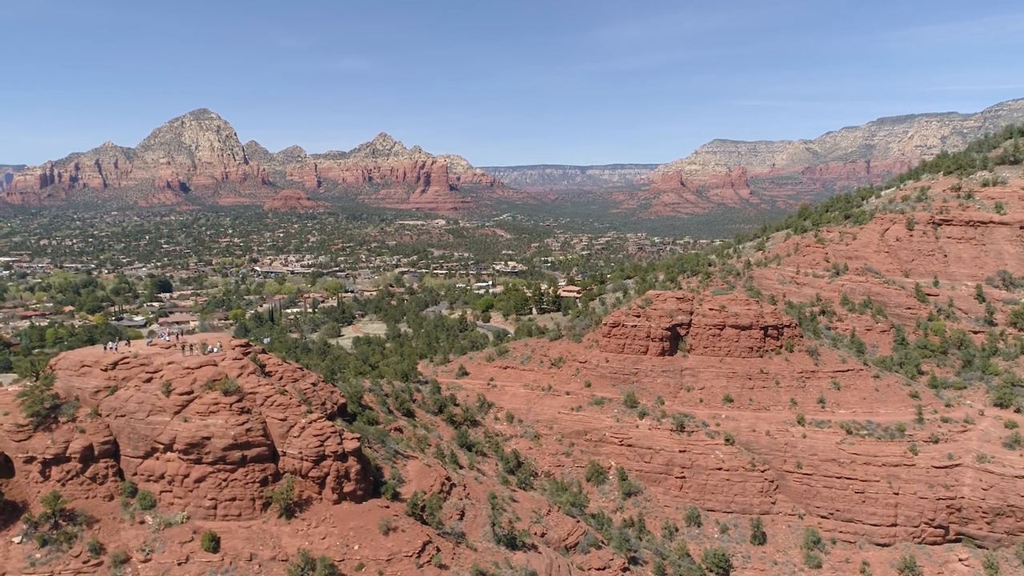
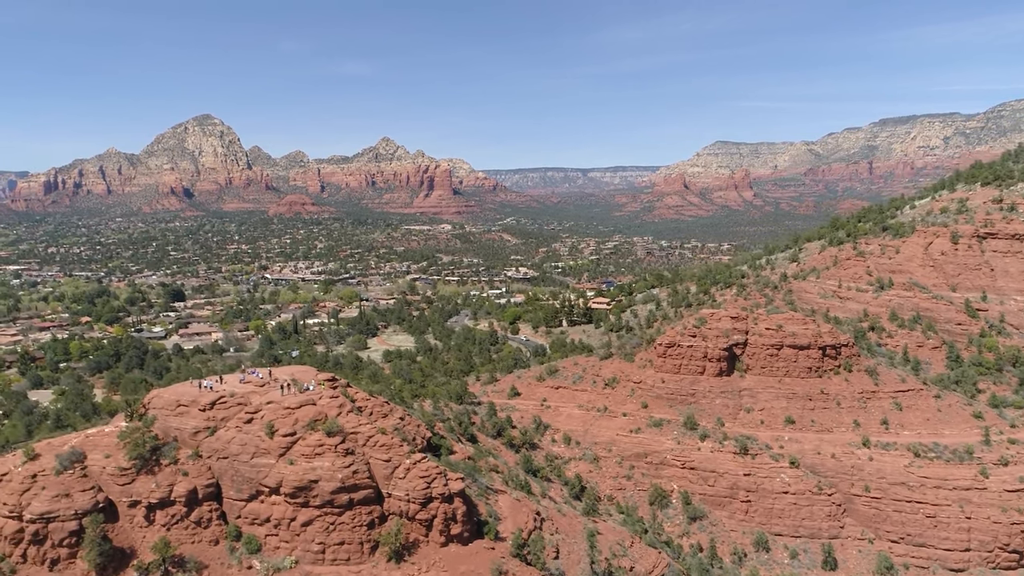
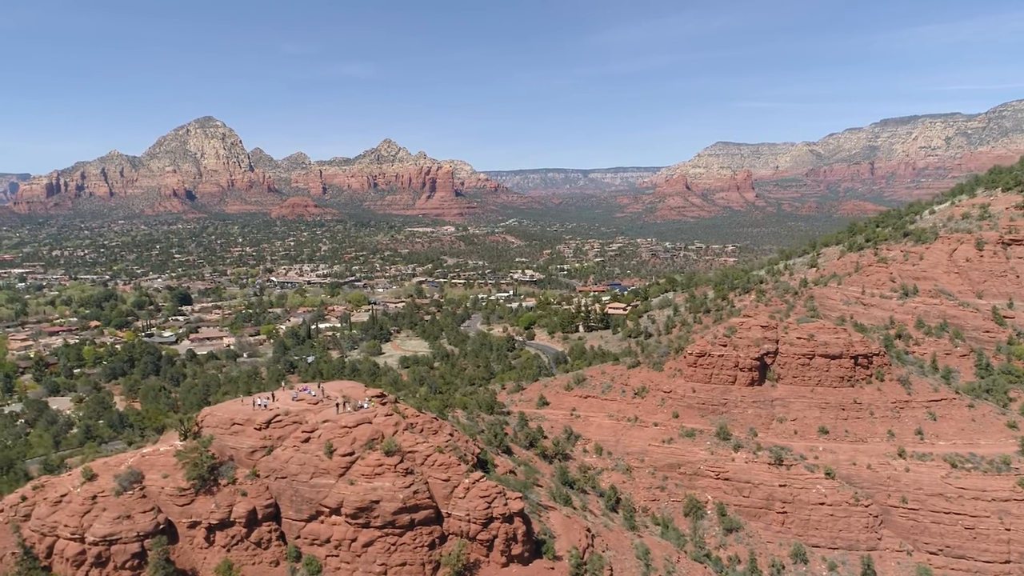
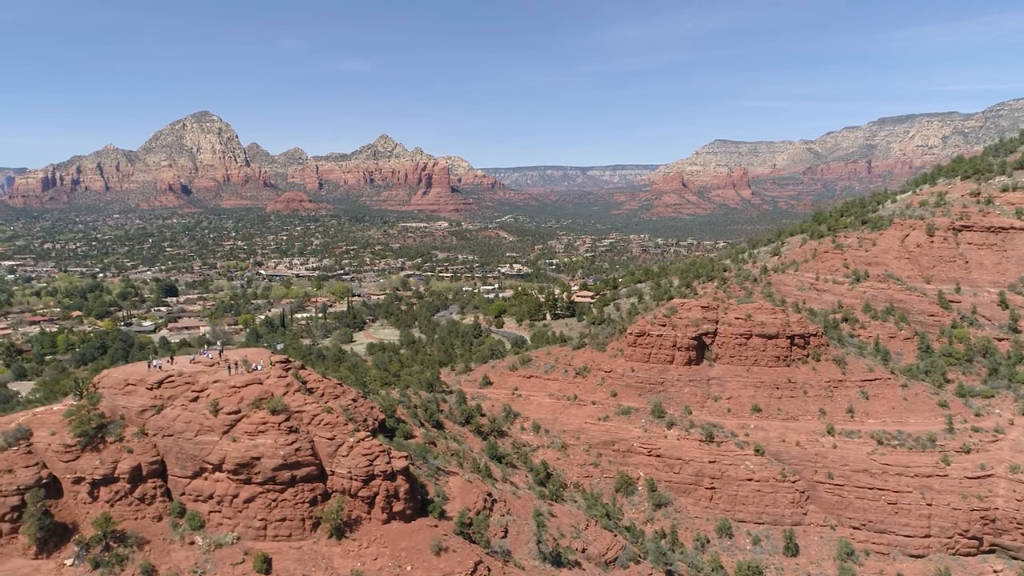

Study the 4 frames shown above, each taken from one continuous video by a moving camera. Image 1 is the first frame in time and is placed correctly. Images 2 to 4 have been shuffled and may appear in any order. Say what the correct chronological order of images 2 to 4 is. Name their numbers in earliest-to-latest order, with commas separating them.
4, 2, 3
